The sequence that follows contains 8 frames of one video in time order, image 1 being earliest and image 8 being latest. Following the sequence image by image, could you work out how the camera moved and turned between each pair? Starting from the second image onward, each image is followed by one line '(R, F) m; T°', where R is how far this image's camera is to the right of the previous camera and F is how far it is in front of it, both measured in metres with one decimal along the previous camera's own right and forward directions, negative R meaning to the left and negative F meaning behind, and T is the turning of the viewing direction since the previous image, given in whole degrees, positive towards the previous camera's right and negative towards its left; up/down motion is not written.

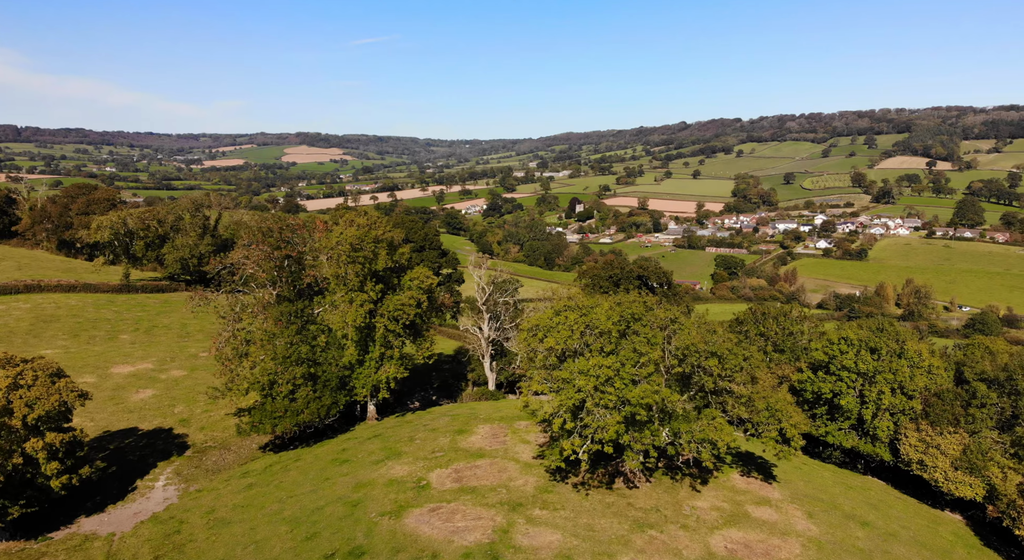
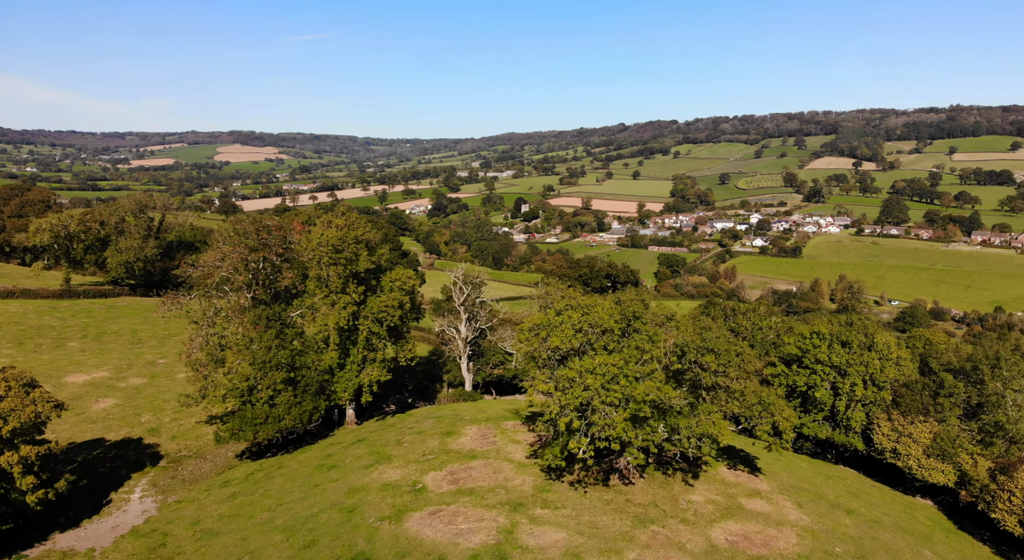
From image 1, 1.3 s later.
(-1.5, +0.2) m; +3°
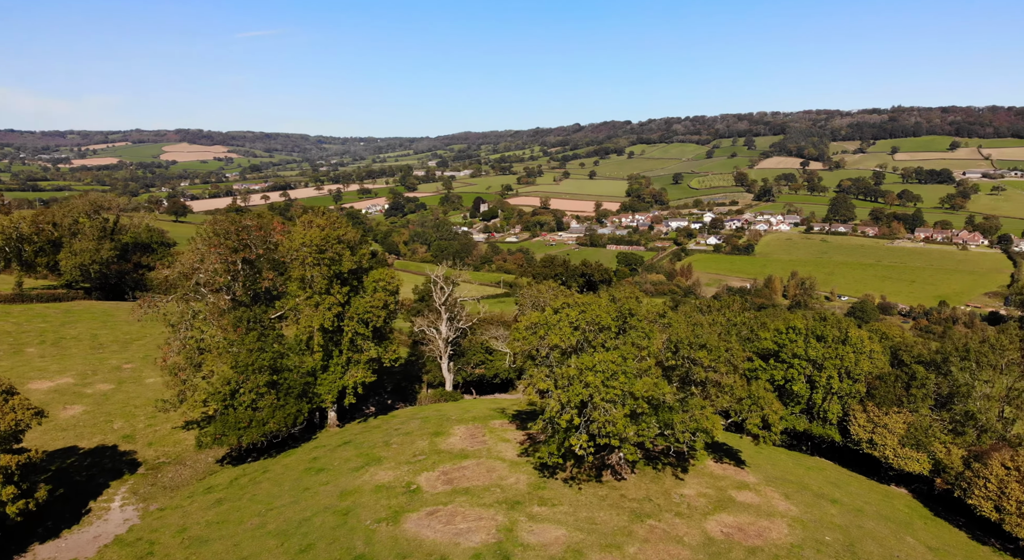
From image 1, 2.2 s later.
(-1.0, 0.0) m; +3°
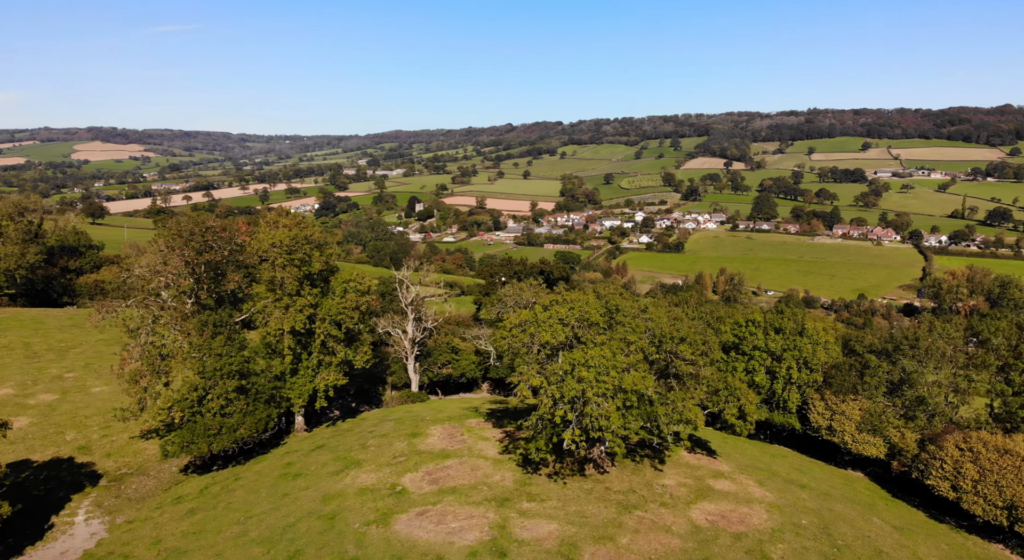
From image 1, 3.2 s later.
(-1.4, -0.1) m; +4°
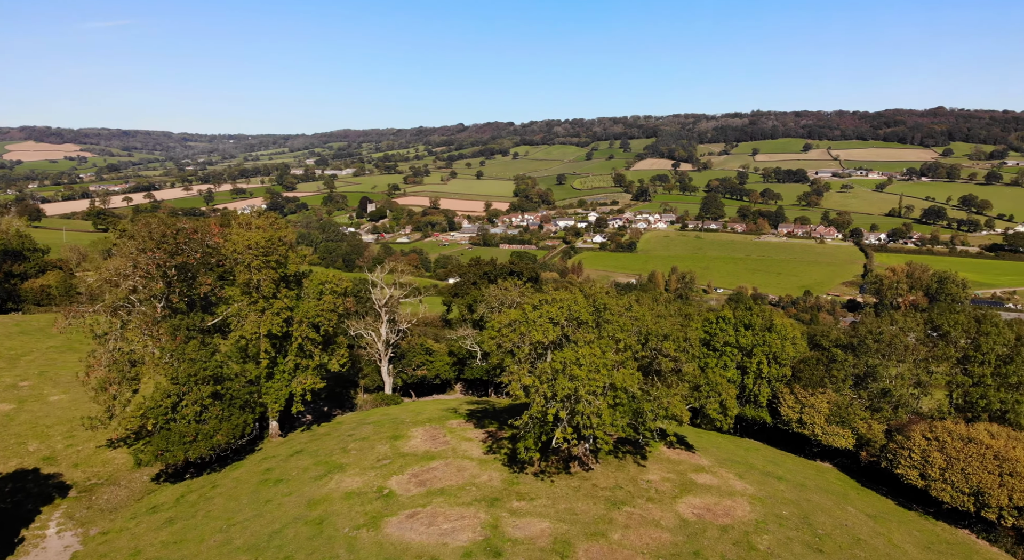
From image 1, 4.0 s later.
(-0.9, -0.1) m; +3°
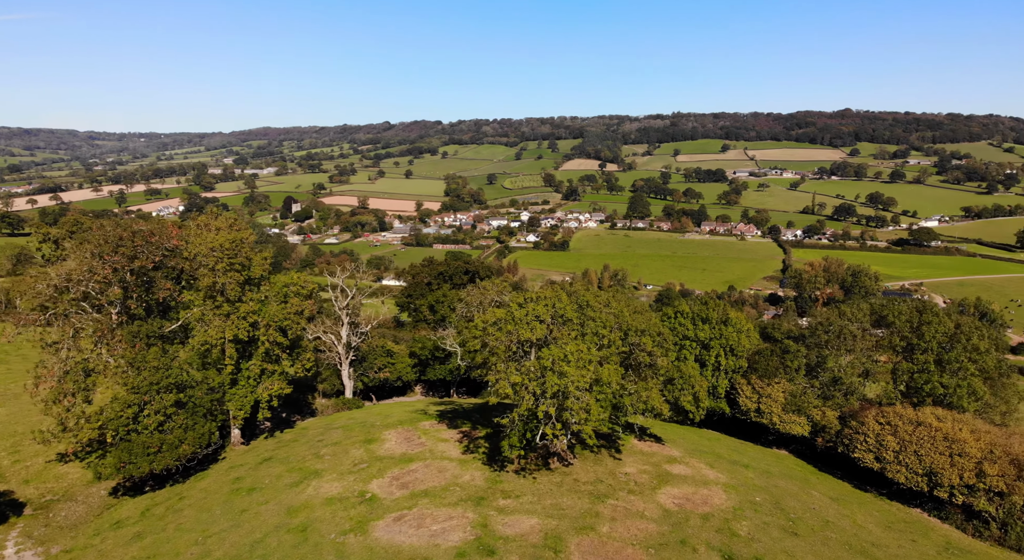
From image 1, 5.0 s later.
(-1.4, -0.1) m; +5°
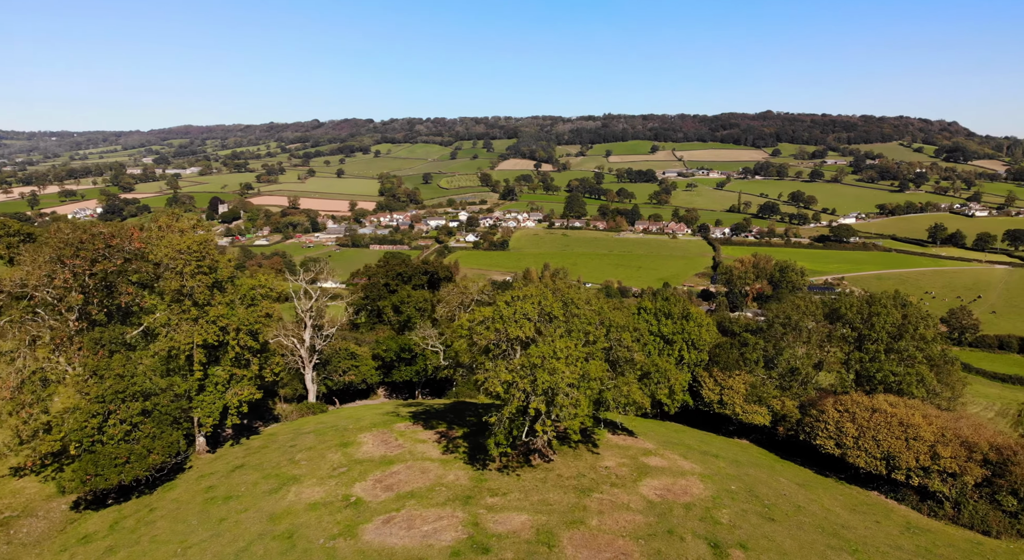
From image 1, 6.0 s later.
(-1.3, -0.2) m; +4°
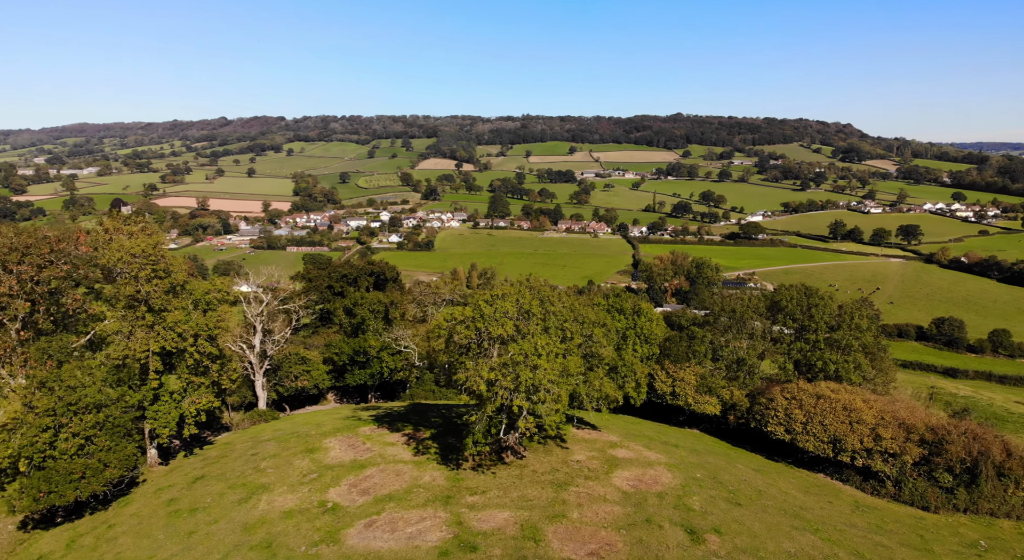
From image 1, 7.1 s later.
(-1.5, -0.4) m; +5°
